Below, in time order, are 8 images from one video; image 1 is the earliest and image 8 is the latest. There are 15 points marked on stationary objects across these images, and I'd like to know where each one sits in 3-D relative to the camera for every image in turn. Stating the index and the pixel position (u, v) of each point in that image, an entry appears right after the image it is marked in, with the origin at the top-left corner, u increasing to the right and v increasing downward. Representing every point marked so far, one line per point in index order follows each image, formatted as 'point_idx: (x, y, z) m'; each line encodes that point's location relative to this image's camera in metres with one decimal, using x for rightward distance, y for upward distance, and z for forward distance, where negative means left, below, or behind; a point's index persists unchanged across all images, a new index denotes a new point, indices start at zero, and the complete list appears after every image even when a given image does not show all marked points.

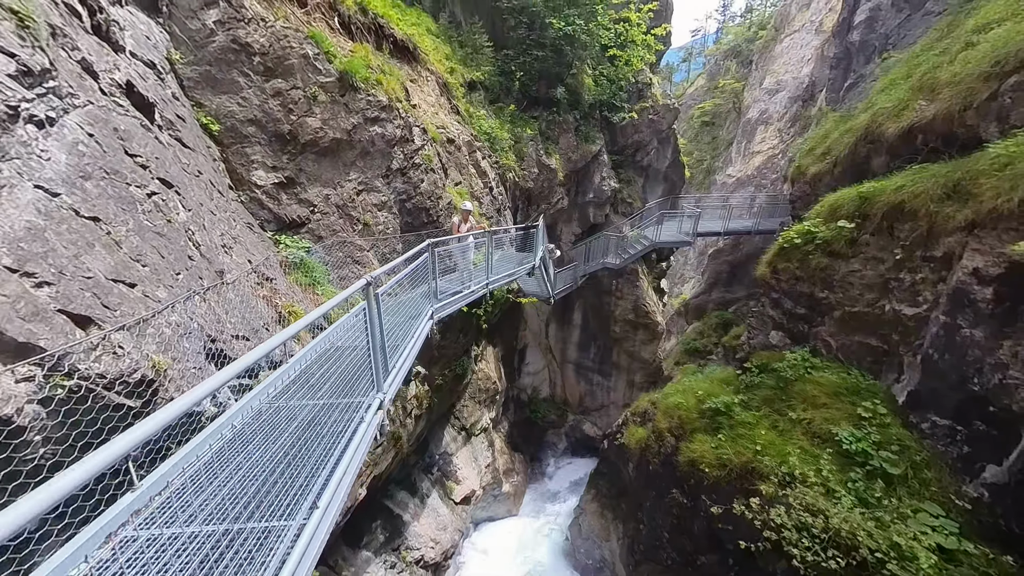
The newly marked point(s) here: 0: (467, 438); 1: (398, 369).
0: (-1.4, -5.2, +12.0) m
1: (-1.3, -0.9, +4.1) m
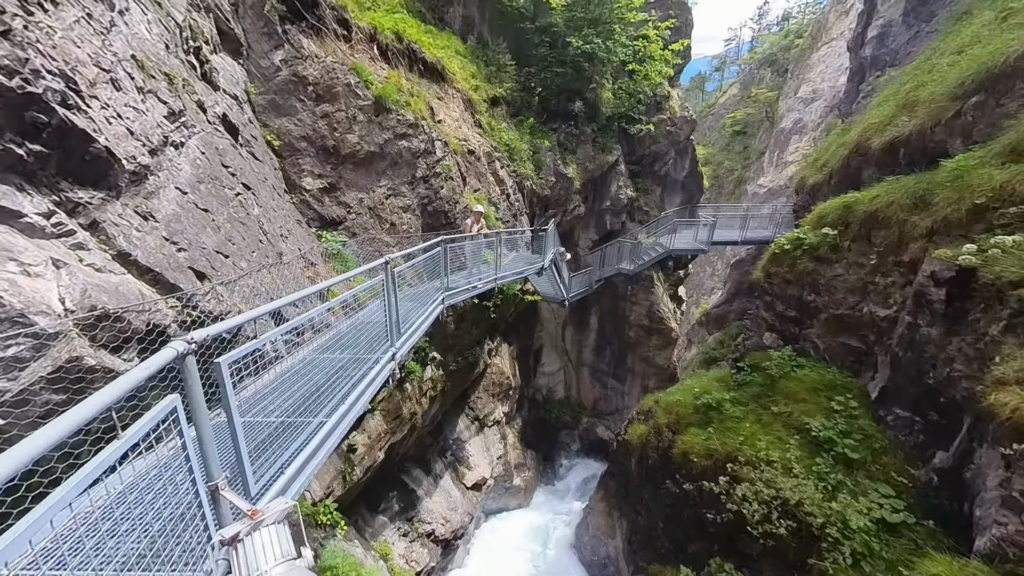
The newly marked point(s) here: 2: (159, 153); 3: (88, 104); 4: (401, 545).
0: (-1.1, -5.1, +12.9) m
1: (-1.5, -0.7, +5.1) m
2: (-3.3, +1.2, +3.4) m
3: (-3.3, +1.4, +2.9) m
4: (-2.9, -6.8, +9.4) m
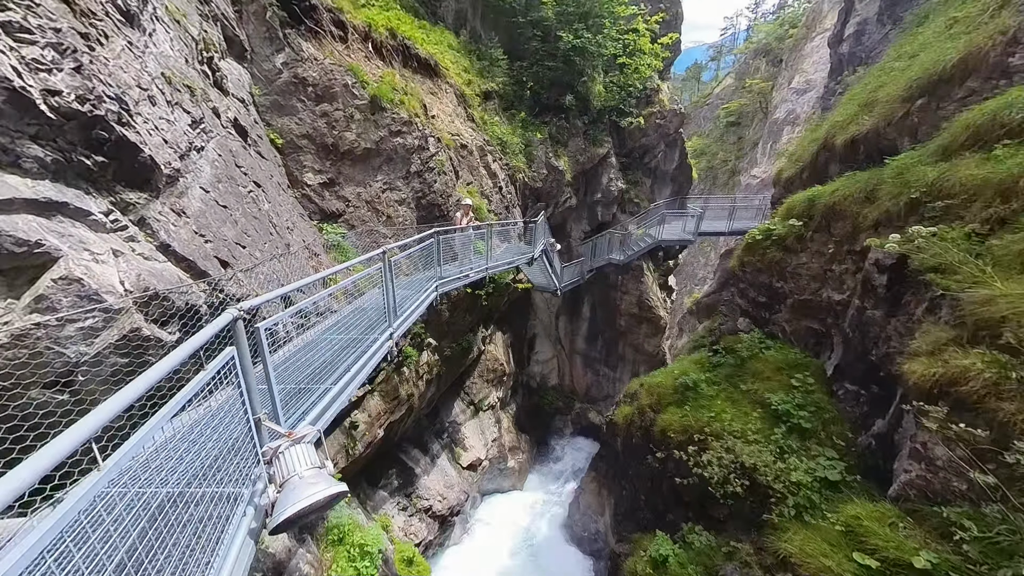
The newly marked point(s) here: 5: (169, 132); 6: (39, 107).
0: (-1.4, -4.7, +13.6) m
1: (-1.7, -0.5, +5.7) m
2: (-3.5, +1.4, +3.8) m
3: (-3.5, +1.6, +3.4) m
4: (-3.1, -6.5, +10.1) m
5: (-3.5, +1.6, +3.7) m
6: (-3.5, +1.3, +2.7) m
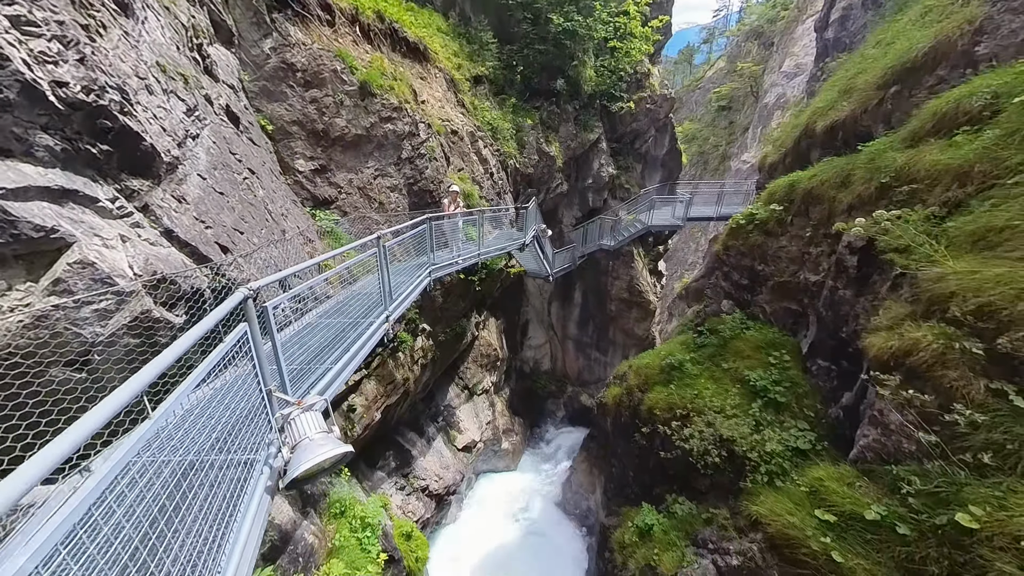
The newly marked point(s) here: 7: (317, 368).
0: (-1.7, -4.2, +13.9) m
1: (-1.8, -0.3, +5.8) m
2: (-3.6, +1.6, +3.9) m
3: (-3.6, +1.7, +3.4) m
4: (-3.3, -6.2, +10.4) m
5: (-3.6, +1.8, +3.8) m
6: (-3.6, +1.5, +2.8) m
7: (-2.1, -0.8, +3.8) m
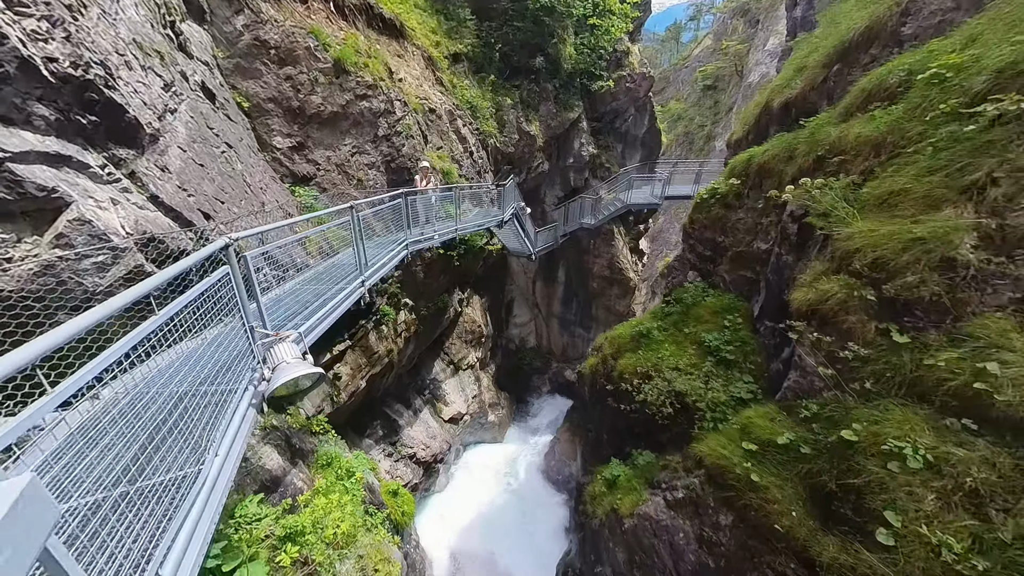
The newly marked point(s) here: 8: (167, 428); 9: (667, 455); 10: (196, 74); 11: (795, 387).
0: (-2.3, -3.3, +14.5) m
1: (-2.4, +0.3, +6.2) m
2: (-4.1, +2.0, +4.2) m
3: (-4.1, +2.1, +3.7) m
4: (-3.9, -5.4, +11.1) m
5: (-4.1, +2.2, +4.0) m
6: (-4.1, +1.8, +3.1) m
7: (-2.5, -0.4, +4.2) m
8: (-2.0, -0.8, +2.2) m
9: (+3.0, -3.2, +6.9) m
10: (-4.5, +3.1, +5.1) m
11: (+3.8, -1.3, +4.8) m
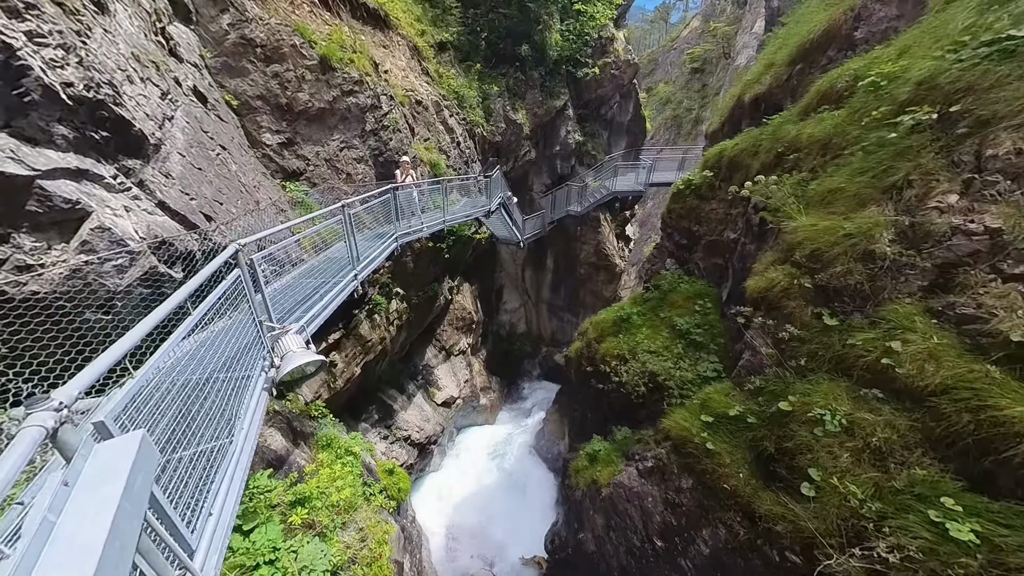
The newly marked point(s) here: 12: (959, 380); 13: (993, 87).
0: (-2.8, -2.8, +15.0) m
1: (-2.7, +0.4, +6.6) m
2: (-4.4, +2.0, +4.5) m
3: (-4.4, +2.1, +4.0) m
4: (-4.2, -5.1, +11.6) m
5: (-4.4, +2.2, +4.3) m
6: (-4.3, +1.8, +3.4) m
7: (-2.8, -0.3, +4.6) m
8: (-2.2, -0.8, +2.6) m
9: (+2.7, -3.0, +7.5) m
10: (-4.9, +3.1, +5.4) m
11: (+3.5, -1.2, +5.4) m
12: (+4.3, -0.9, +3.4) m
13: (+5.1, +2.1, +3.8) m
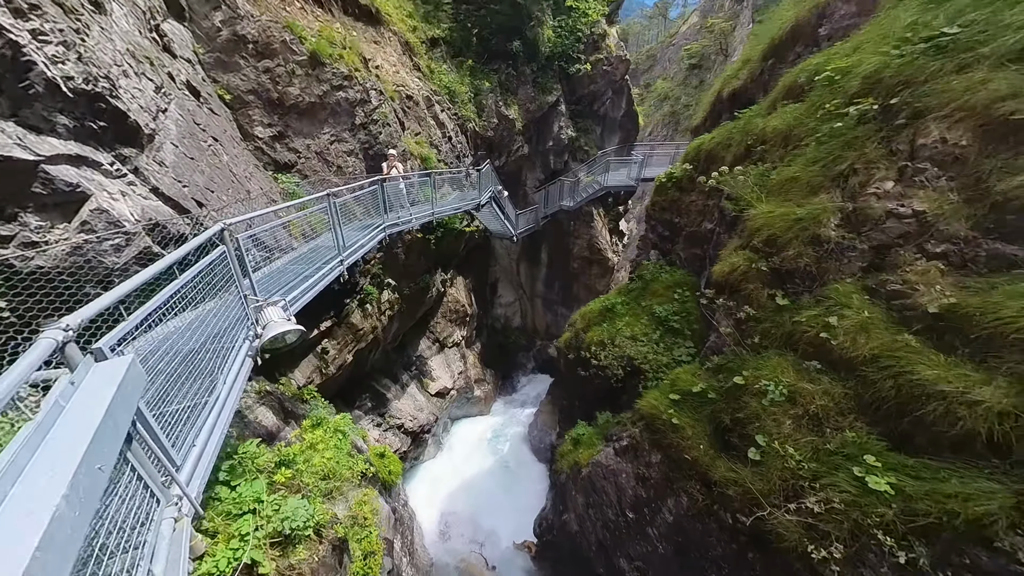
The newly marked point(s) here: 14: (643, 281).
0: (-3.2, -2.5, +15.3) m
1: (-3.0, +0.7, +6.9) m
2: (-4.7, +2.2, +4.8) m
3: (-4.7, +2.4, +4.3) m
4: (-4.6, -4.8, +12.0) m
5: (-4.8, +2.5, +4.6) m
6: (-4.7, +2.1, +3.7) m
7: (-3.1, -0.1, +4.9) m
8: (-2.6, -0.6, +2.9) m
9: (+2.3, -2.7, +7.8) m
10: (-5.2, +3.4, +5.6) m
11: (+3.2, -0.9, +5.7) m
12: (+3.9, -0.6, +3.7) m
13: (+4.7, +2.4, +4.1) m
14: (+3.4, +0.2, +9.6) m
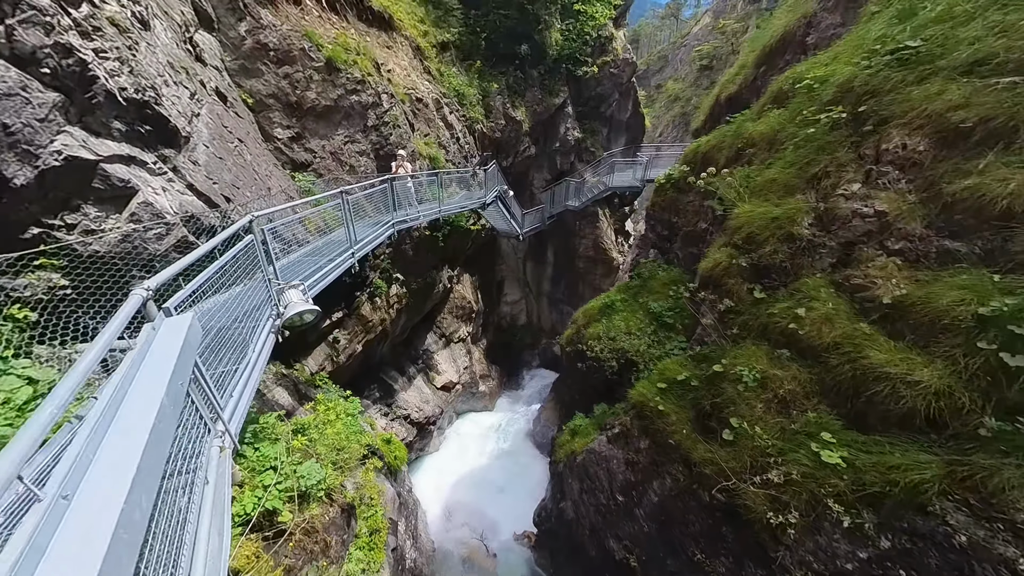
0: (-3.0, -2.3, +15.8) m
1: (-3.0, +0.8, +7.4) m
2: (-4.8, +2.4, +5.3) m
3: (-4.8, +2.6, +4.8) m
4: (-4.6, -4.6, +12.5) m
5: (-4.8, +2.7, +5.1) m
6: (-4.7, +2.3, +4.2) m
7: (-3.2, +0.1, +5.4) m
8: (-2.7, -0.5, +3.4) m
9: (+2.3, -2.6, +8.2) m
10: (-5.2, +3.6, +6.2) m
11: (+3.1, -0.8, +6.0) m
12: (+3.8, -0.6, +4.1) m
13: (+4.7, +2.4, +4.4) m
14: (+3.5, +0.3, +9.9) m
